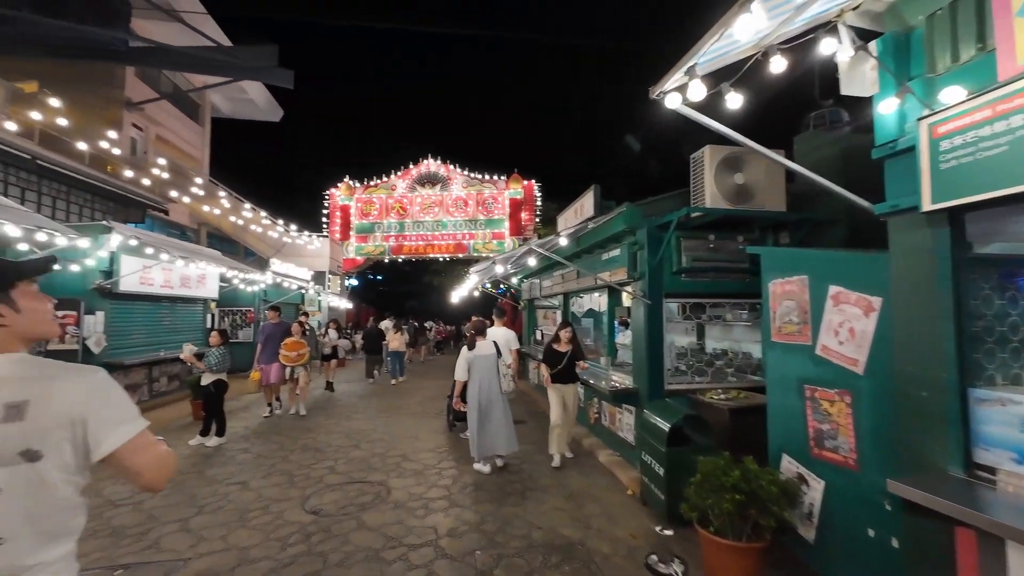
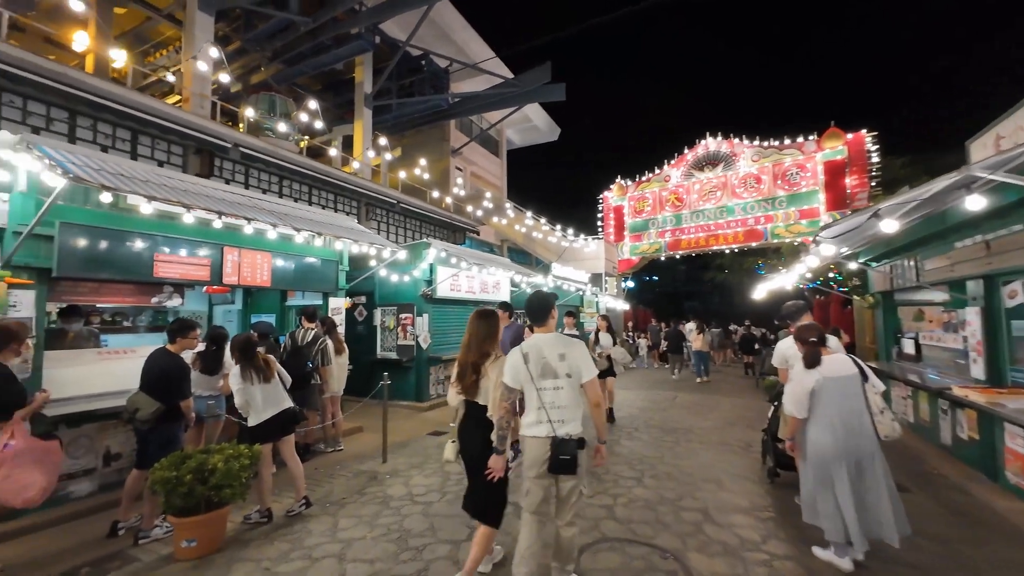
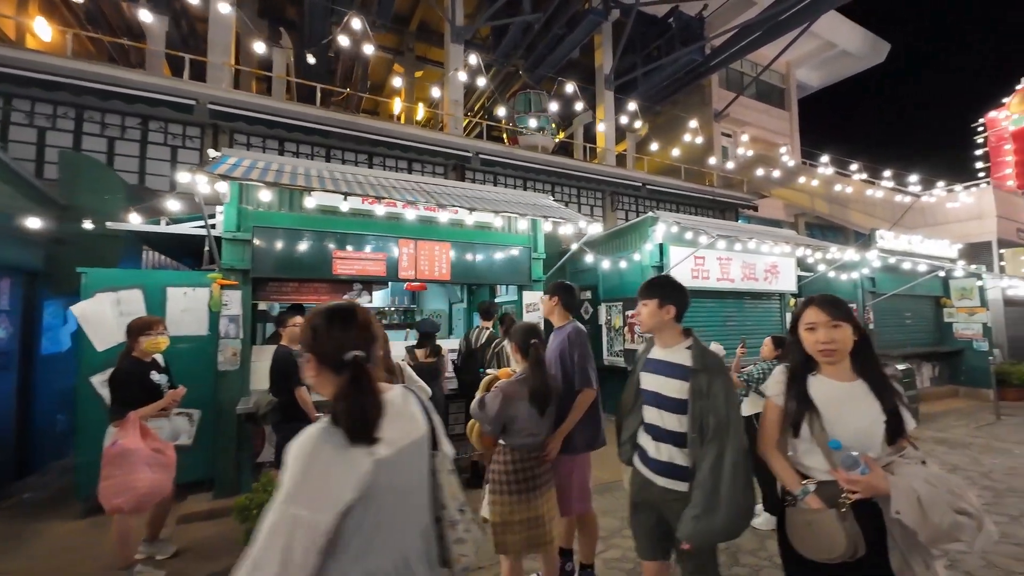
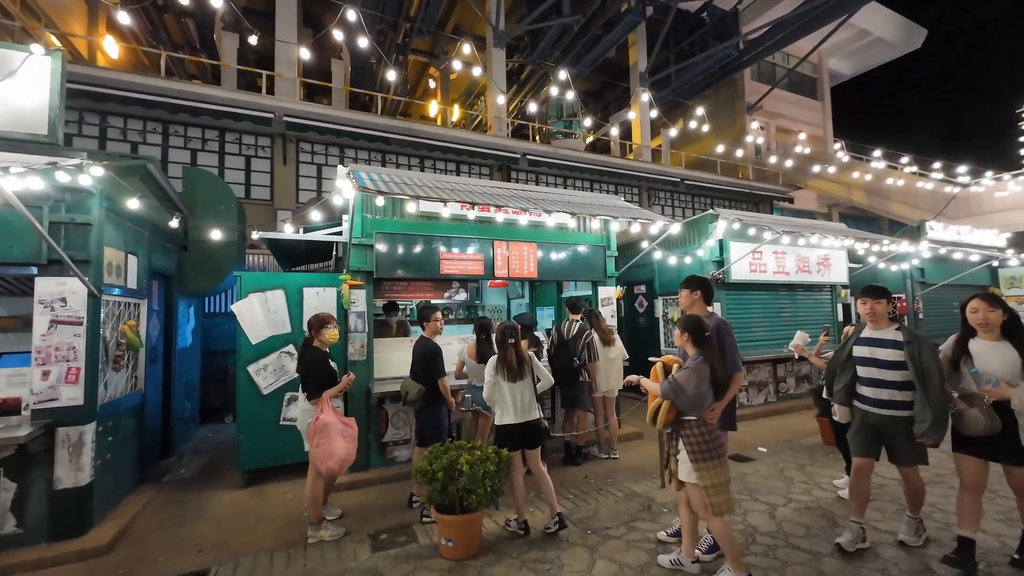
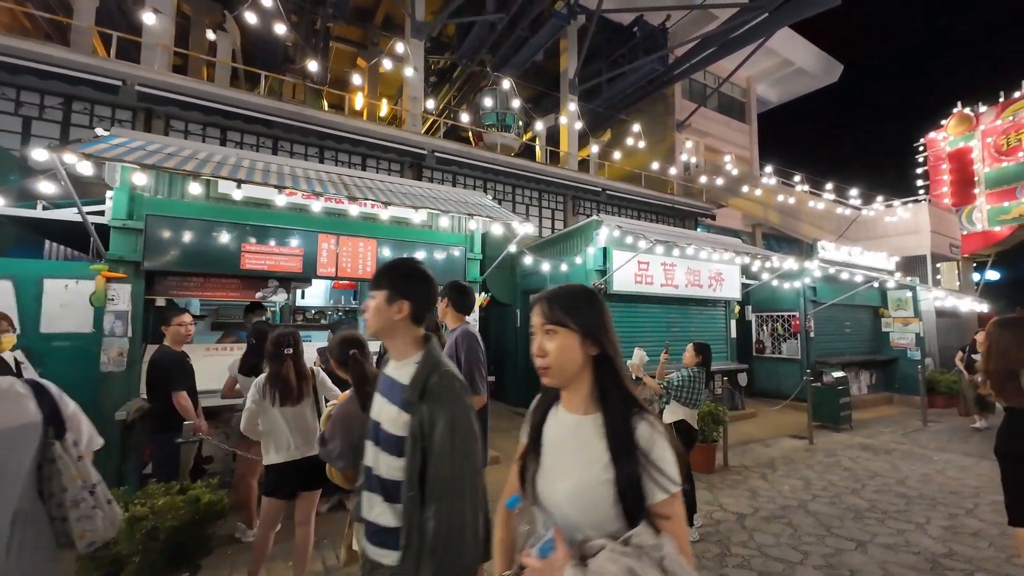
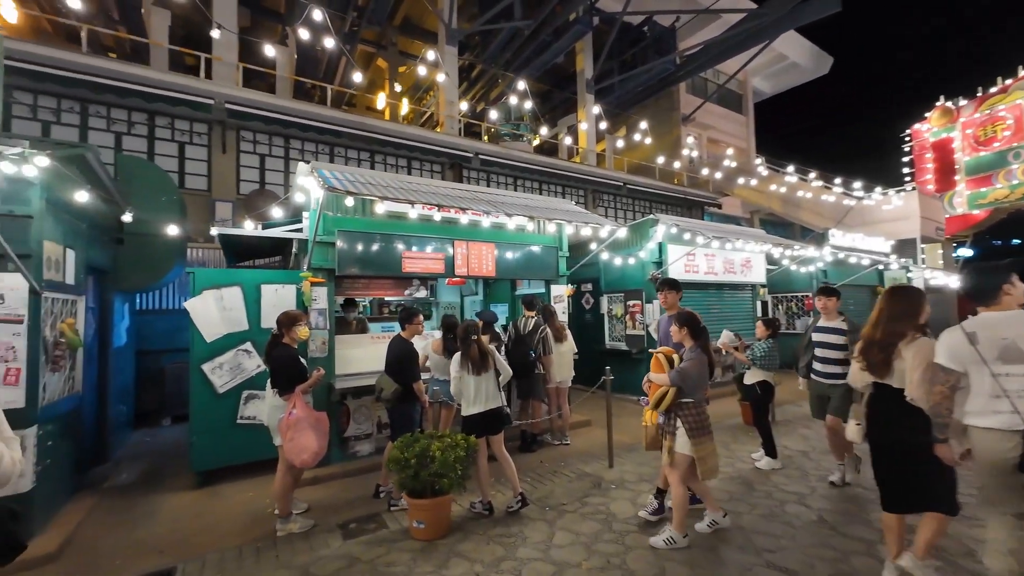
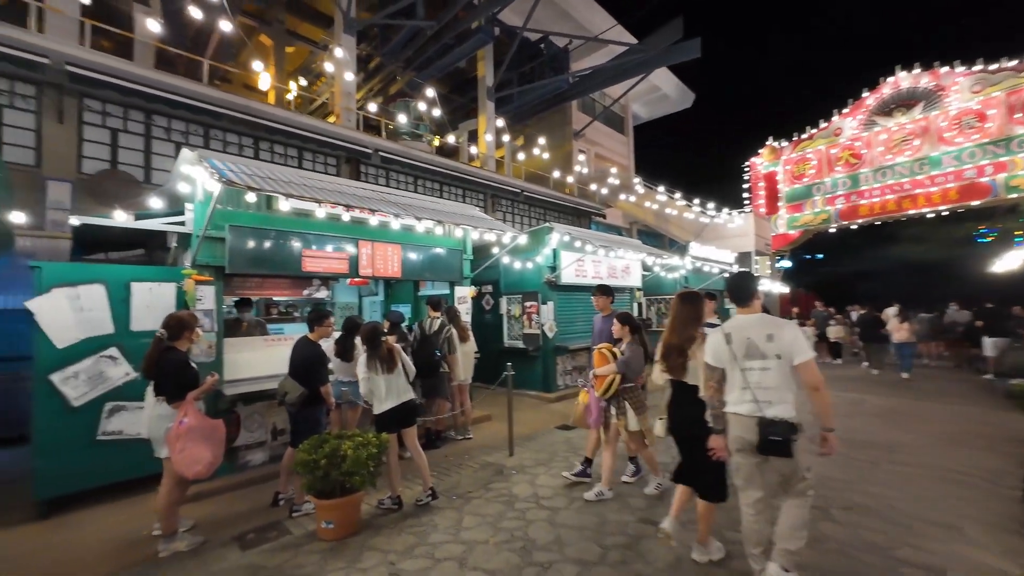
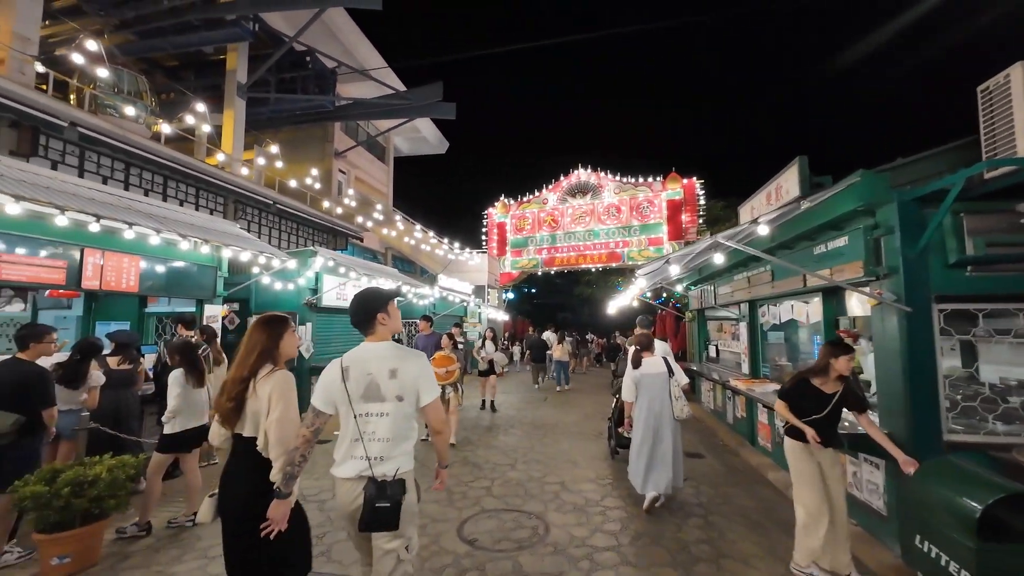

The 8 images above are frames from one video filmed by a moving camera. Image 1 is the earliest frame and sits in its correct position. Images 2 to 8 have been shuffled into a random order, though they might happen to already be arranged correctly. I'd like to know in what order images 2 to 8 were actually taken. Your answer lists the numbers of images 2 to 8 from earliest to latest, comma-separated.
8, 2, 7, 6, 4, 3, 5
